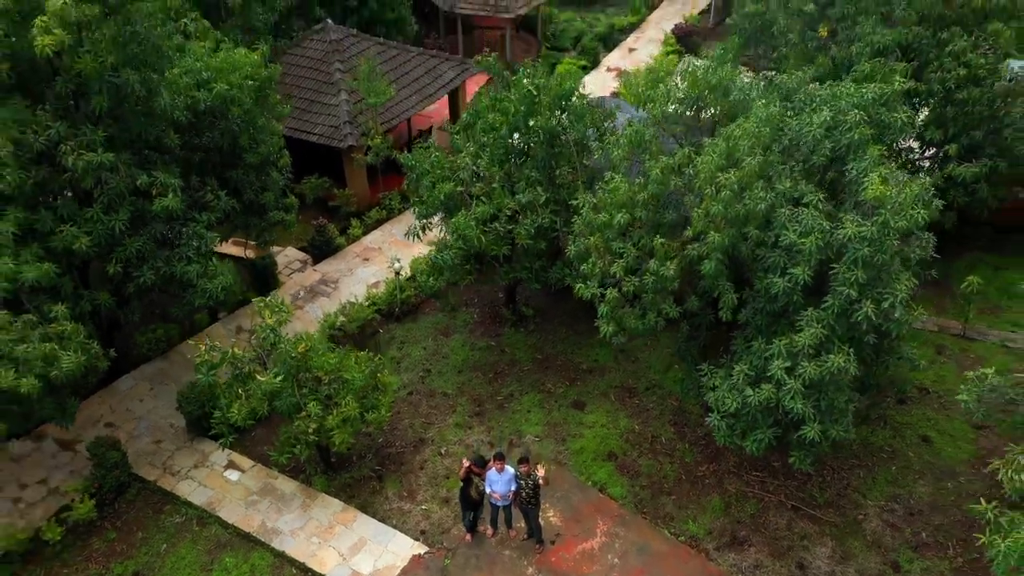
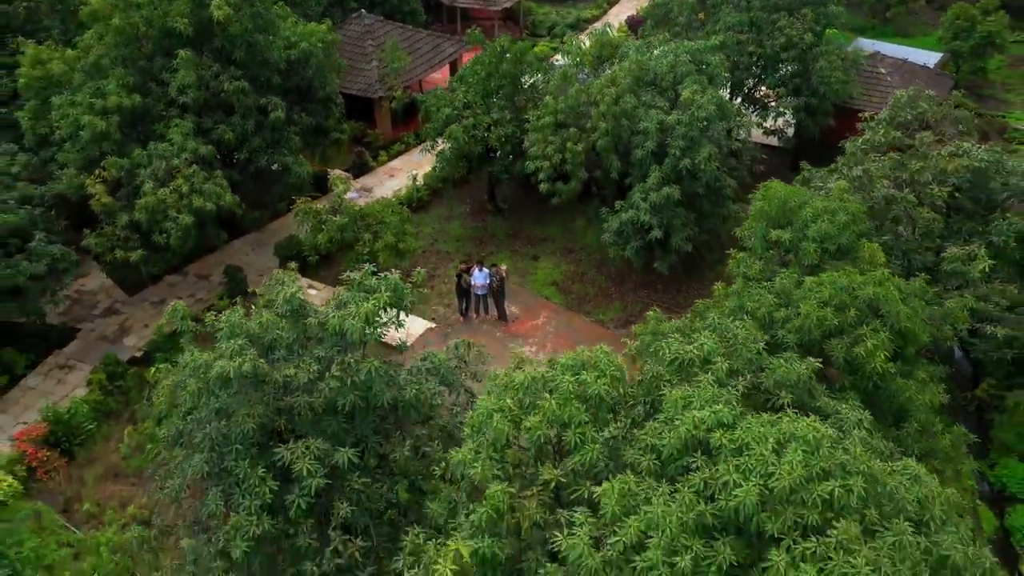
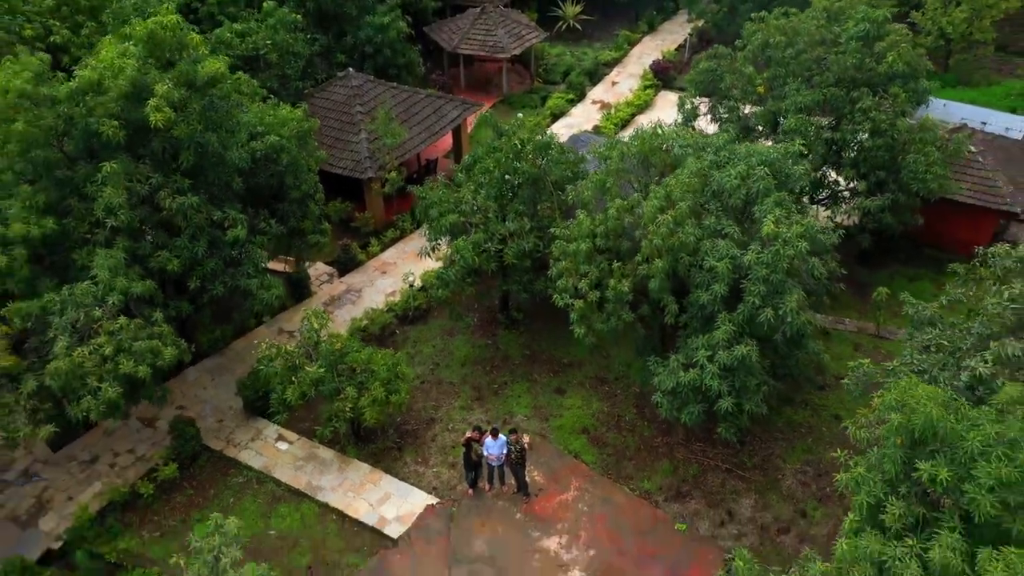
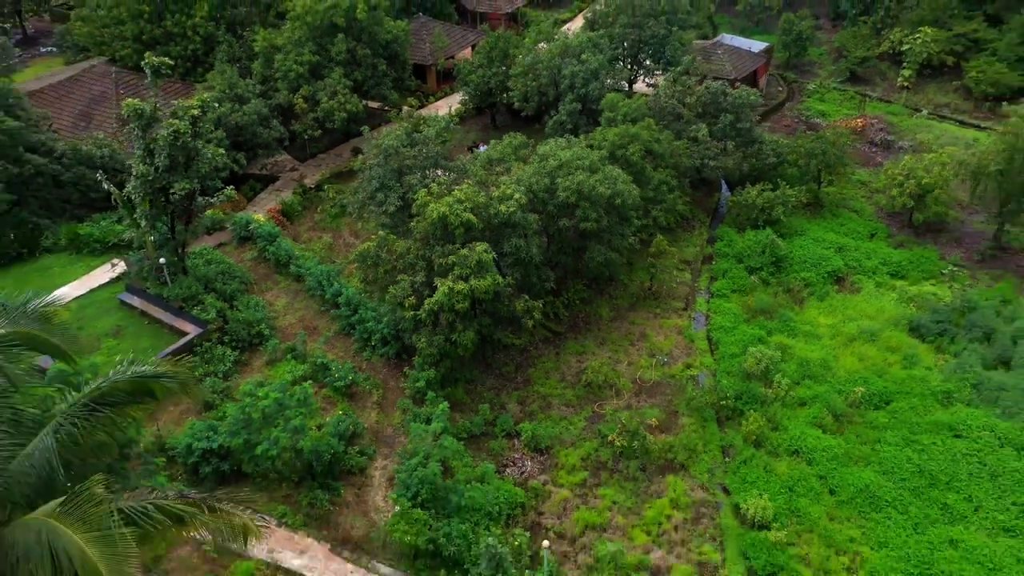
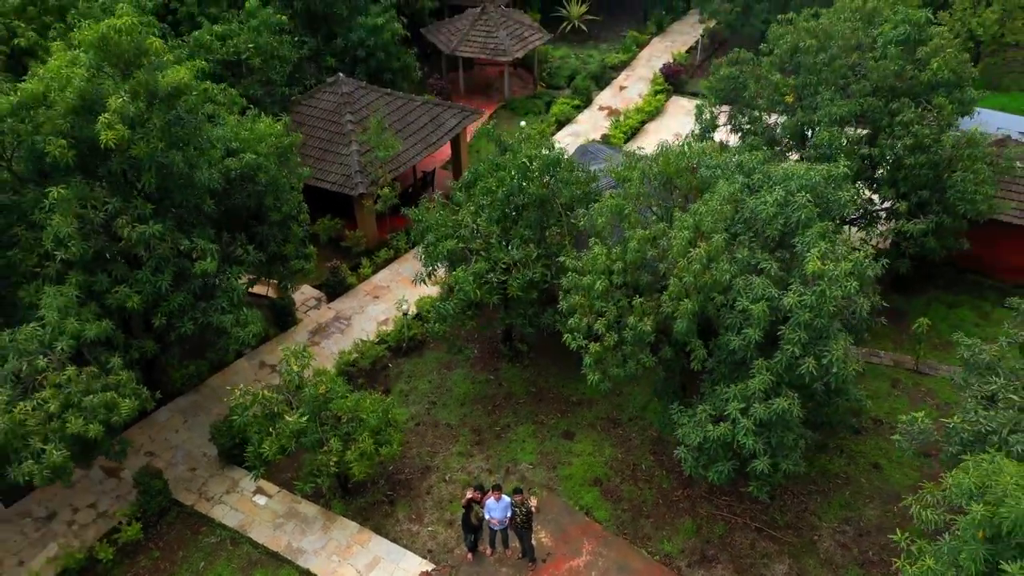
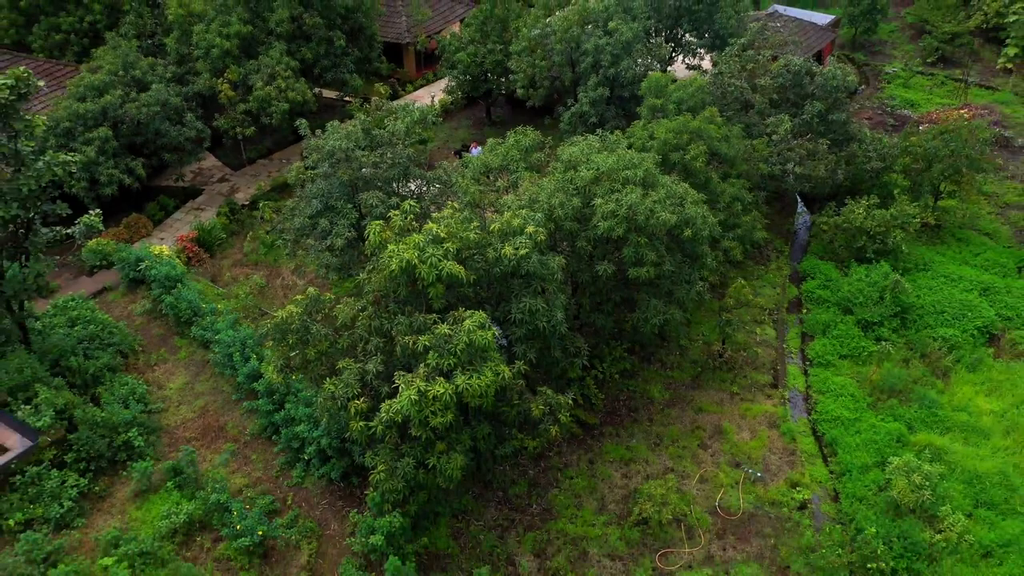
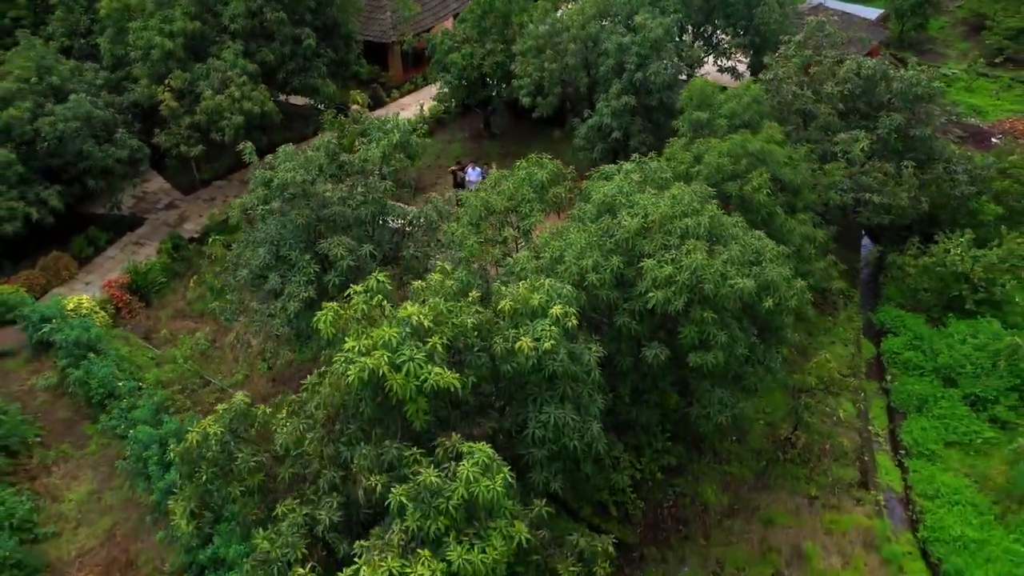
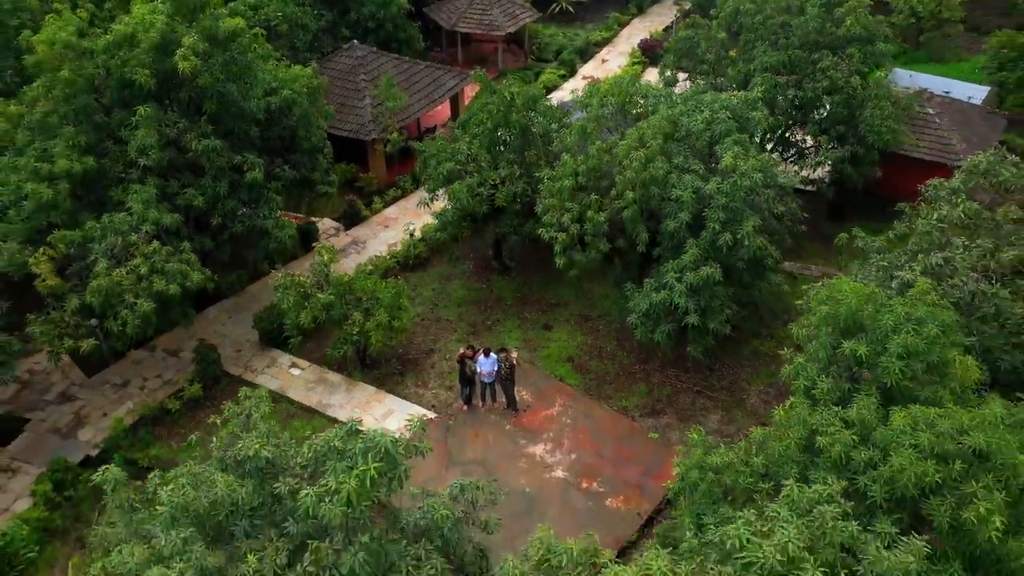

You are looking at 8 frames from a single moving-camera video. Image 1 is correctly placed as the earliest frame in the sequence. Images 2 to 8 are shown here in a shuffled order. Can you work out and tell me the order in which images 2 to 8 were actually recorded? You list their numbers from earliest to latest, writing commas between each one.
5, 3, 8, 2, 7, 6, 4
